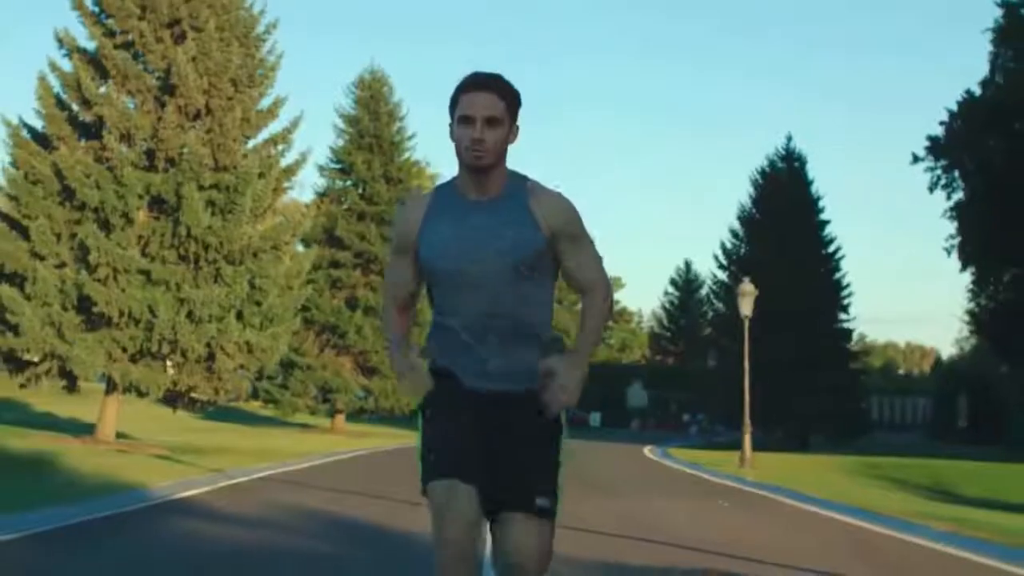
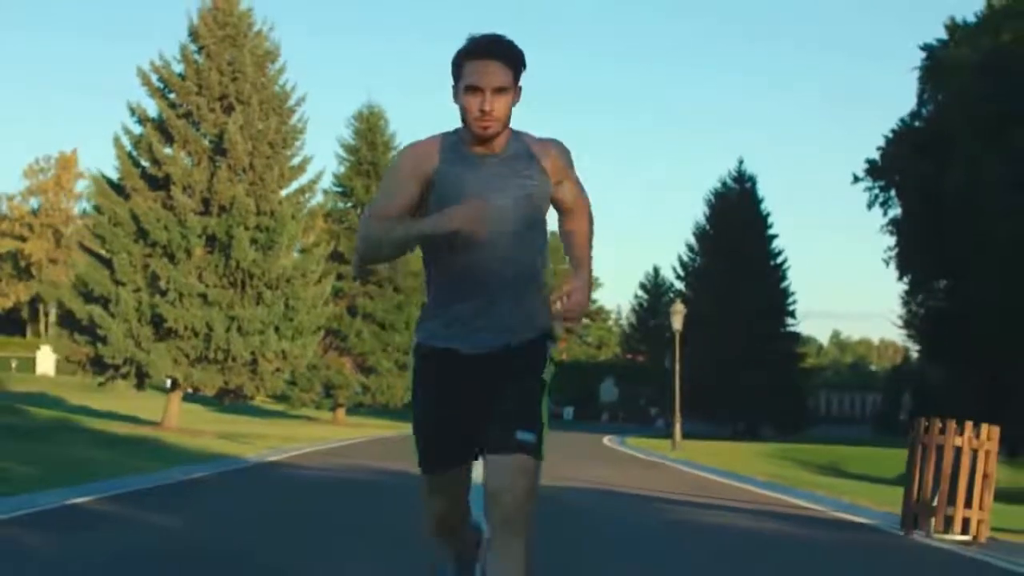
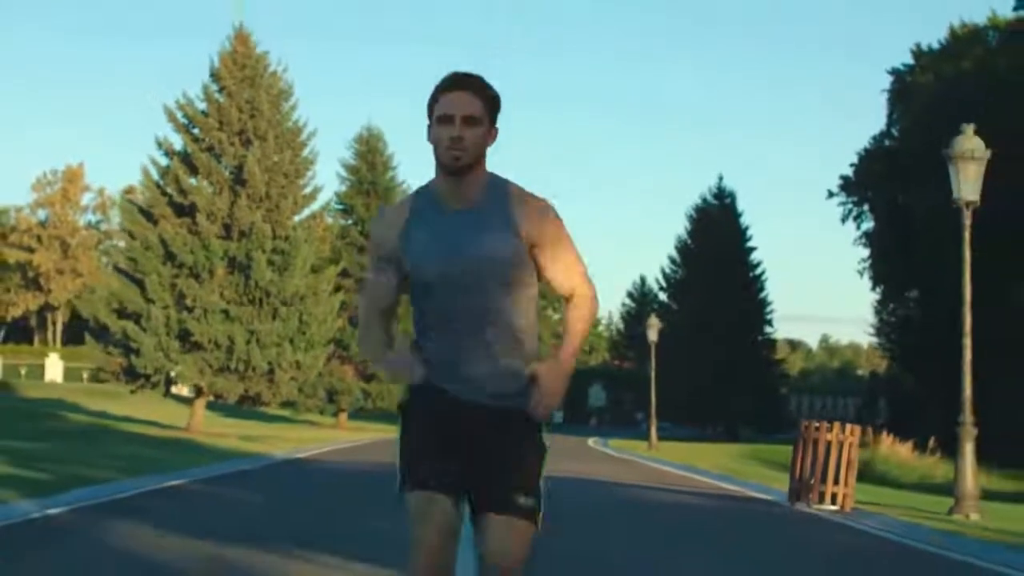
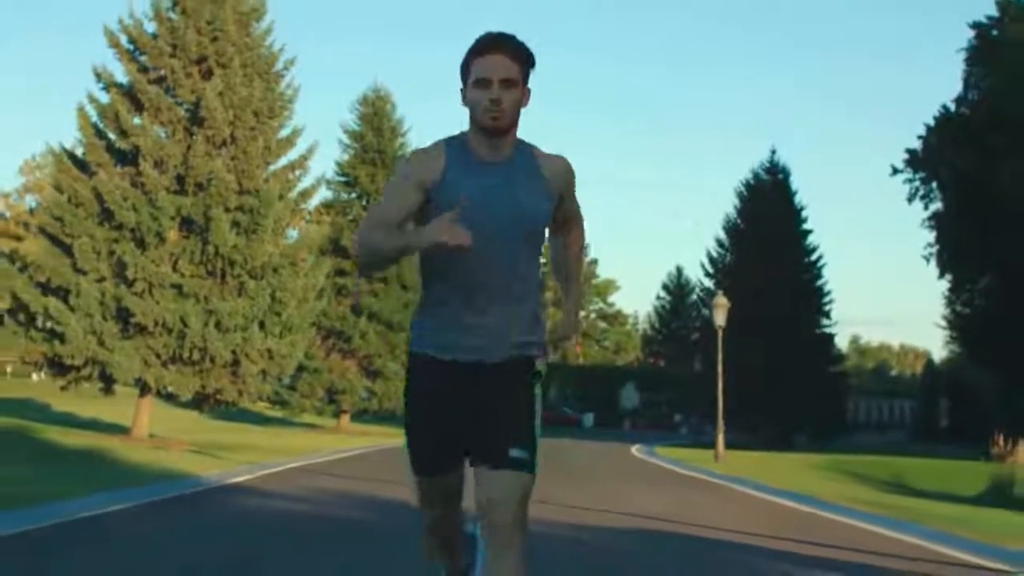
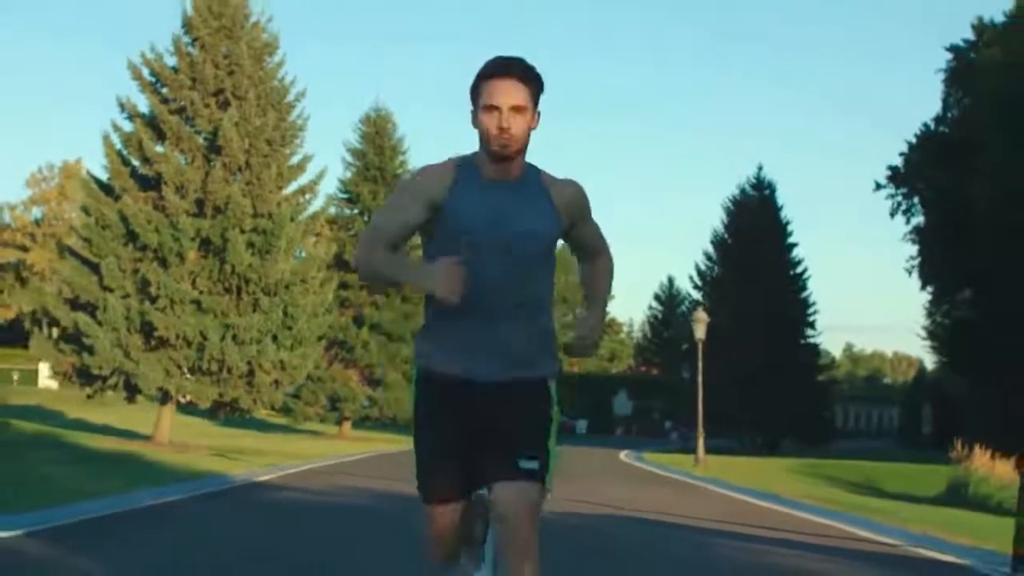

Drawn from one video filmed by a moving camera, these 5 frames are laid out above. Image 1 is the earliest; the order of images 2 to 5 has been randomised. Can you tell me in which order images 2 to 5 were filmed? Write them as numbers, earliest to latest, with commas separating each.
4, 5, 2, 3
